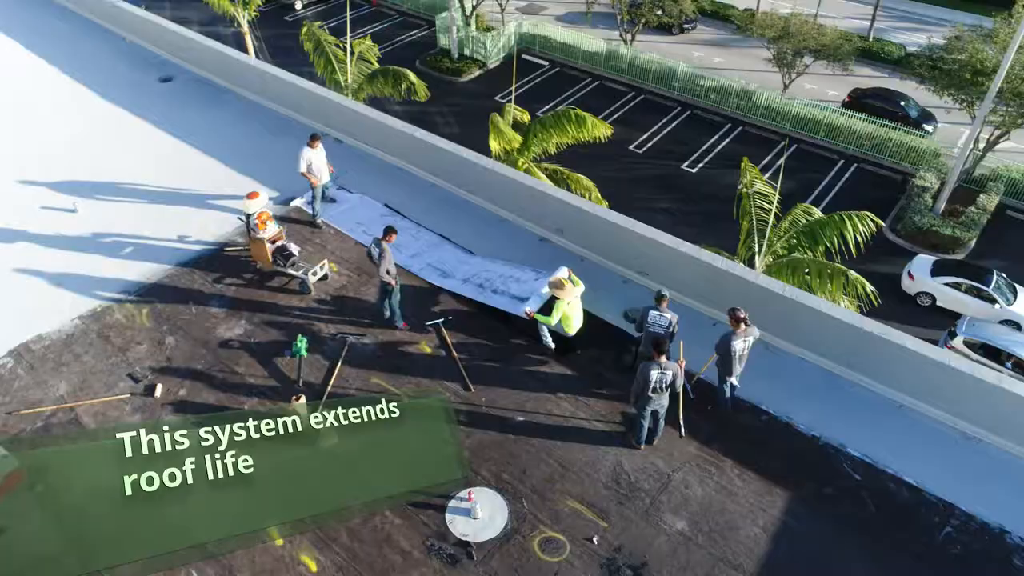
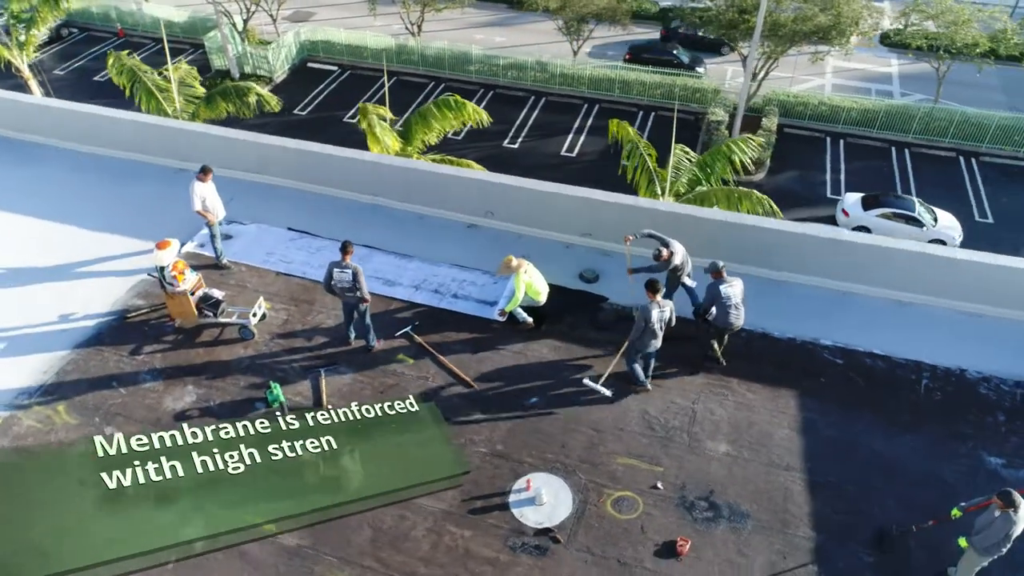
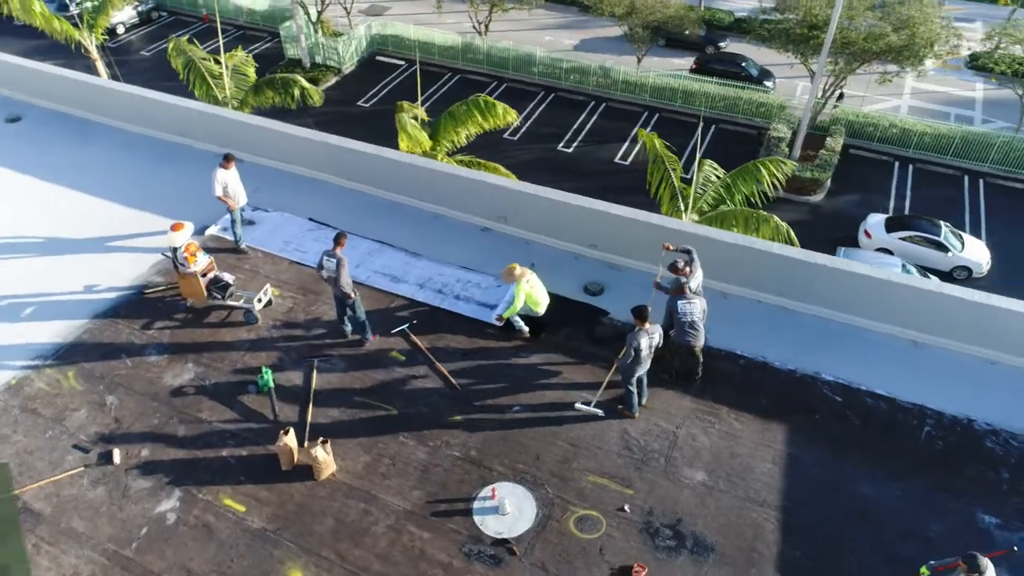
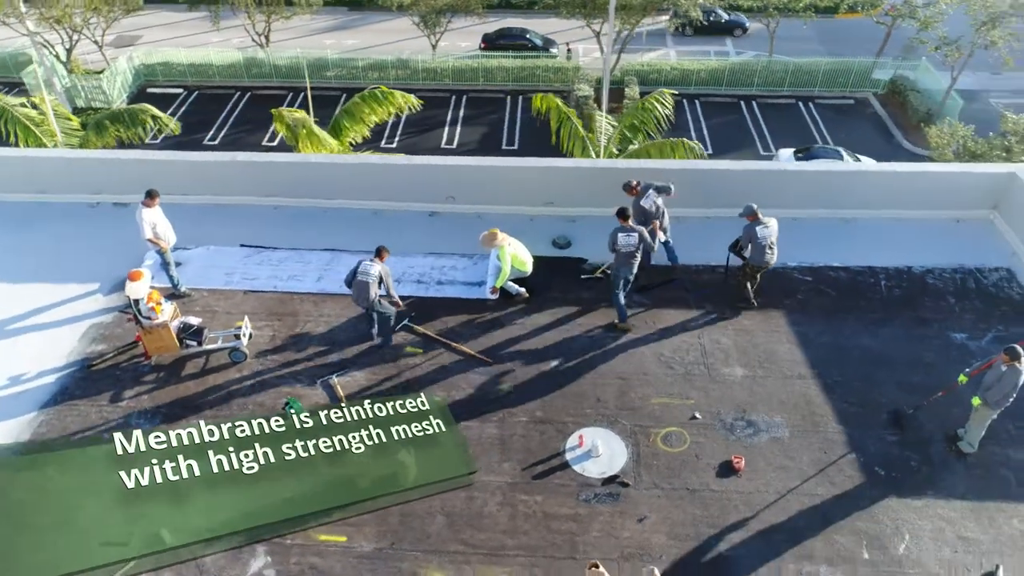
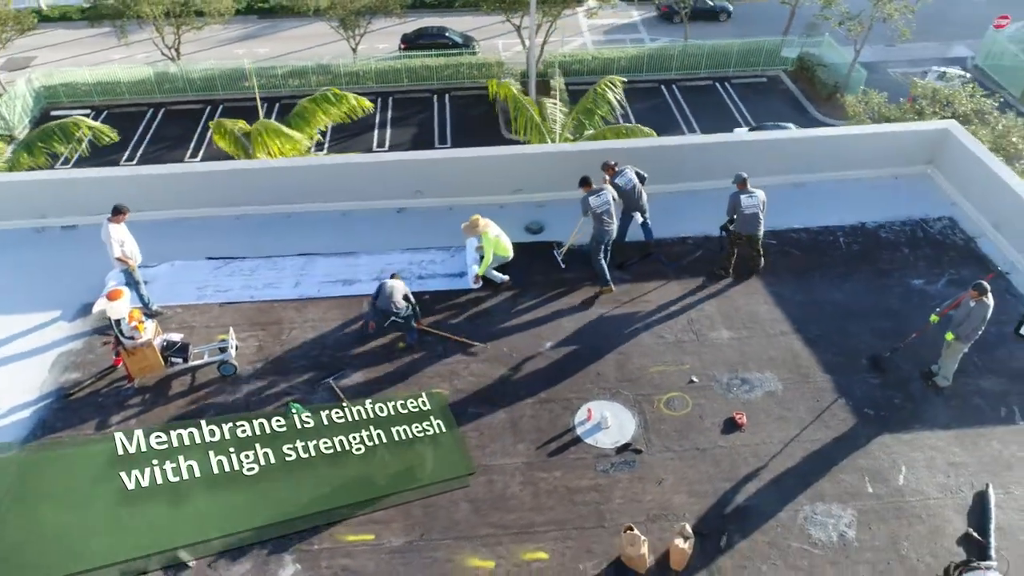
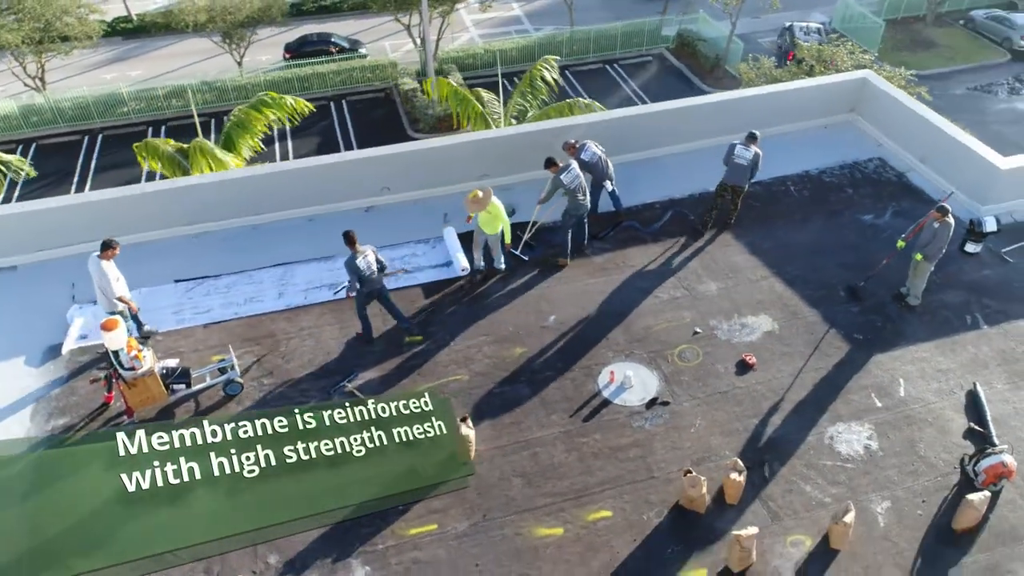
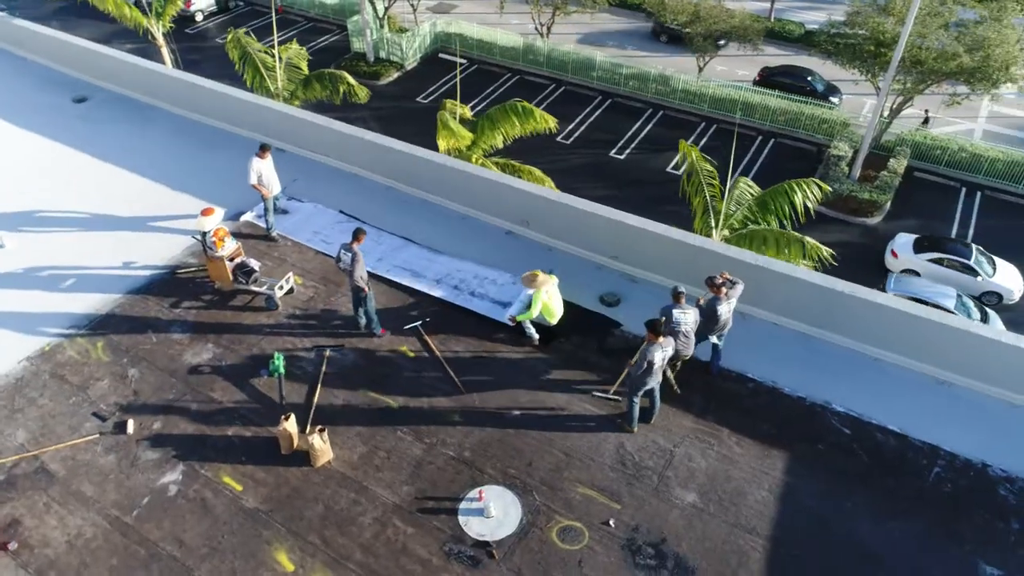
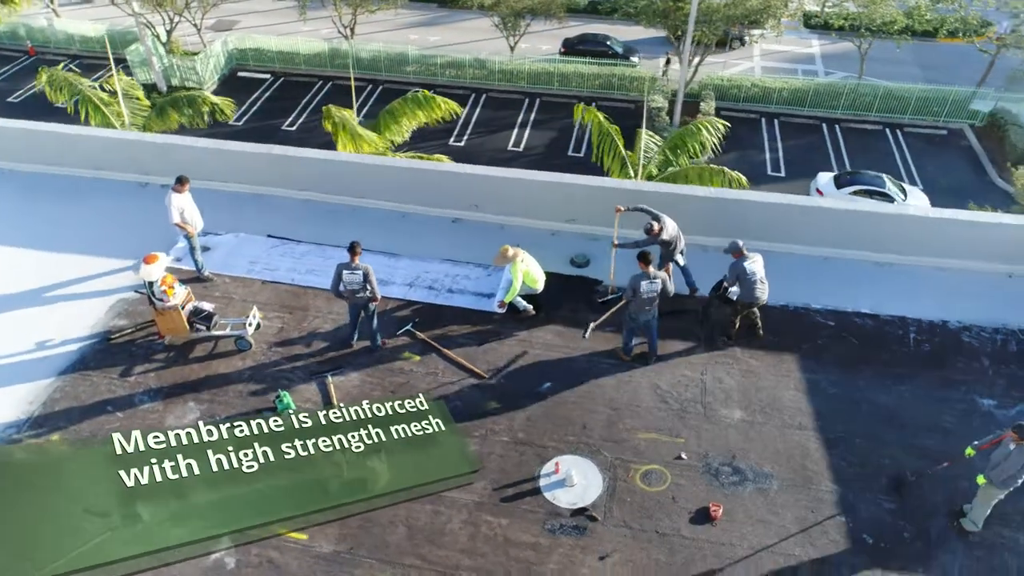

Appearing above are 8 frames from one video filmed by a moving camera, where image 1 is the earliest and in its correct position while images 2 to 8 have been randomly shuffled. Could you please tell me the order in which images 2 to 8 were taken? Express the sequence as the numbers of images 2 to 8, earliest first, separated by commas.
7, 3, 2, 8, 4, 5, 6
